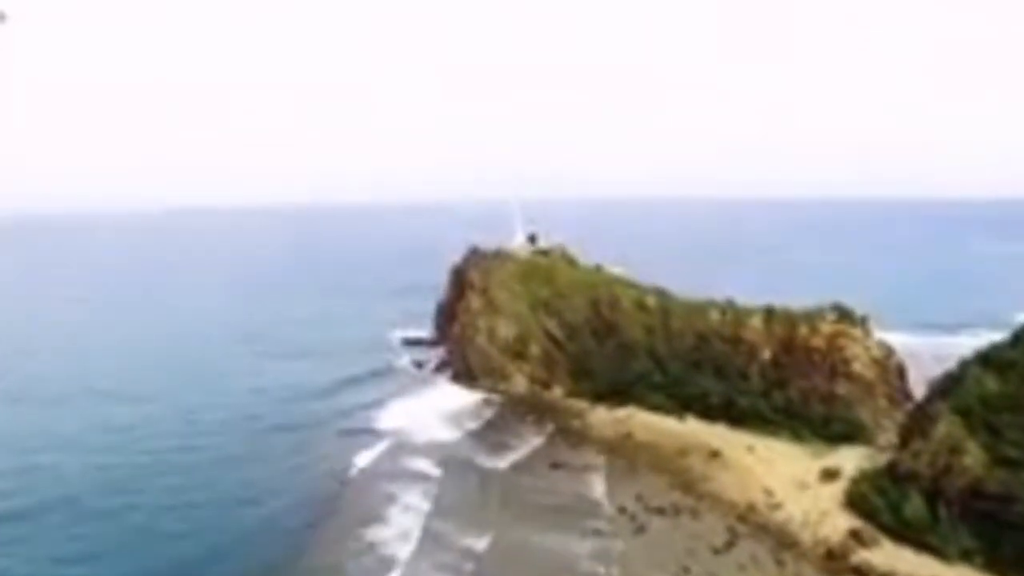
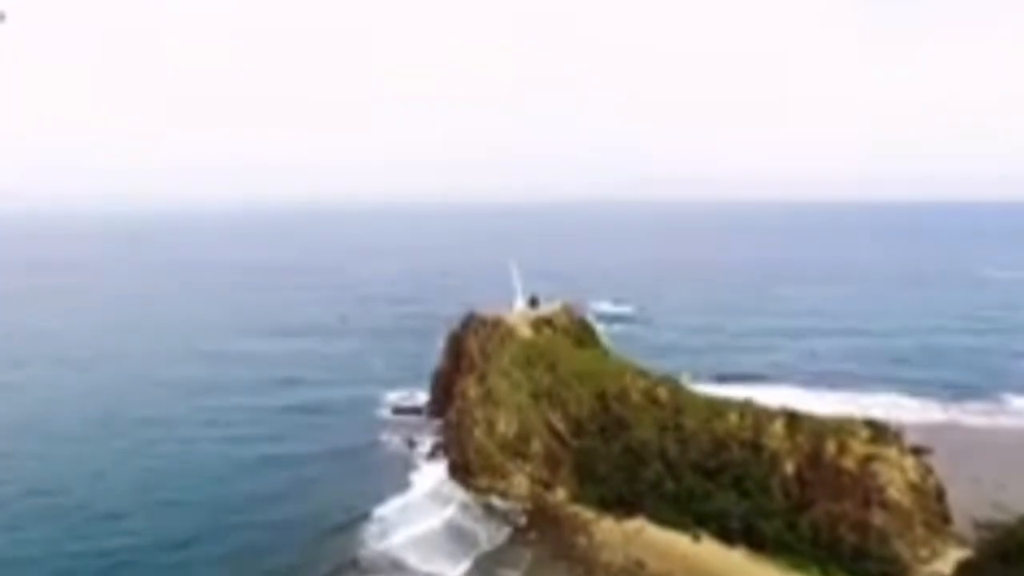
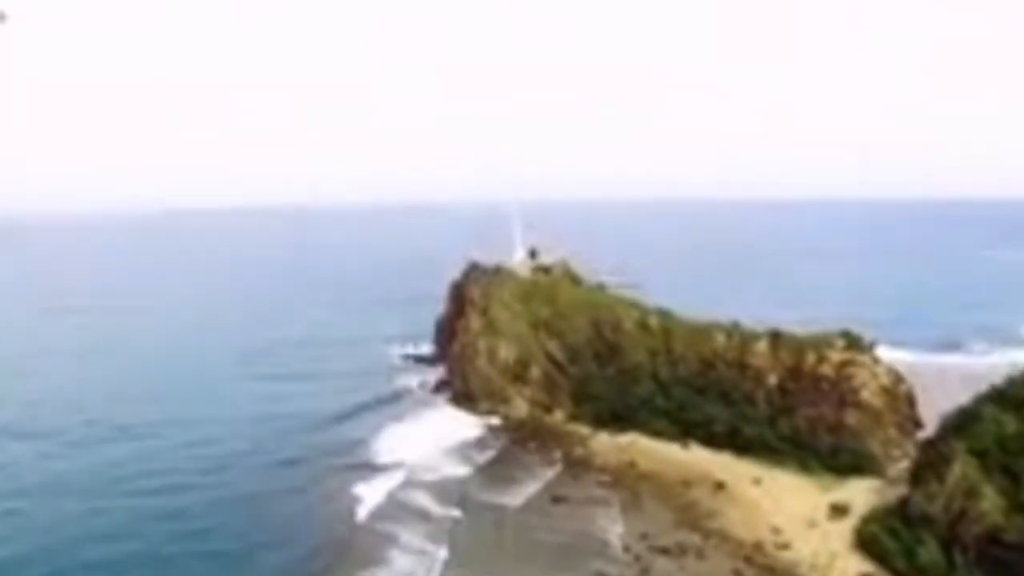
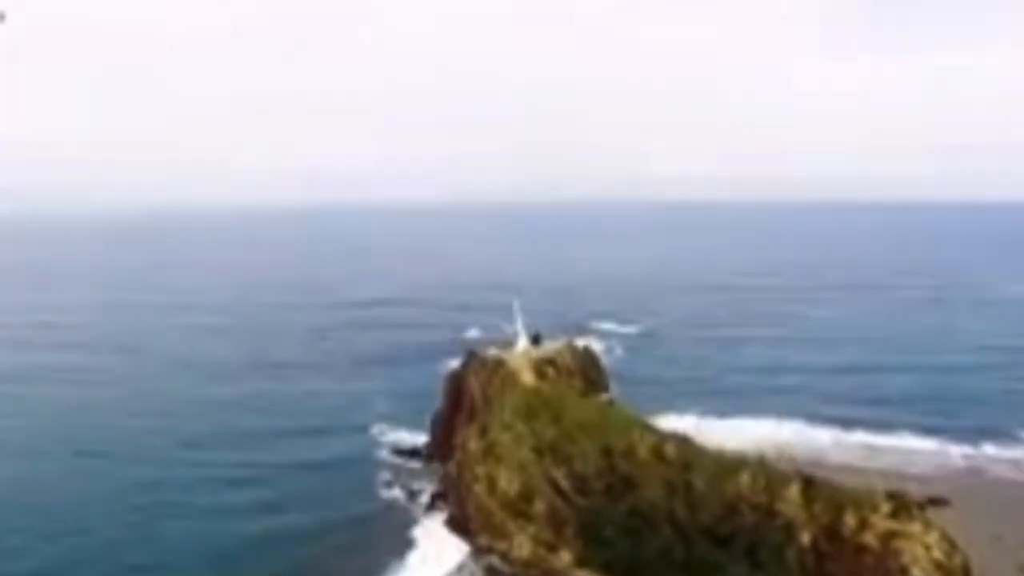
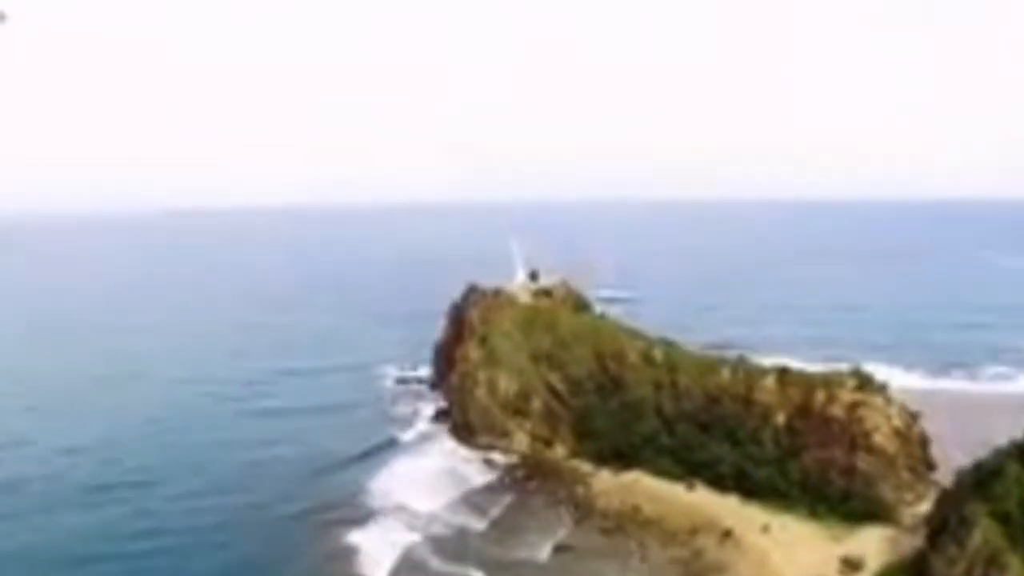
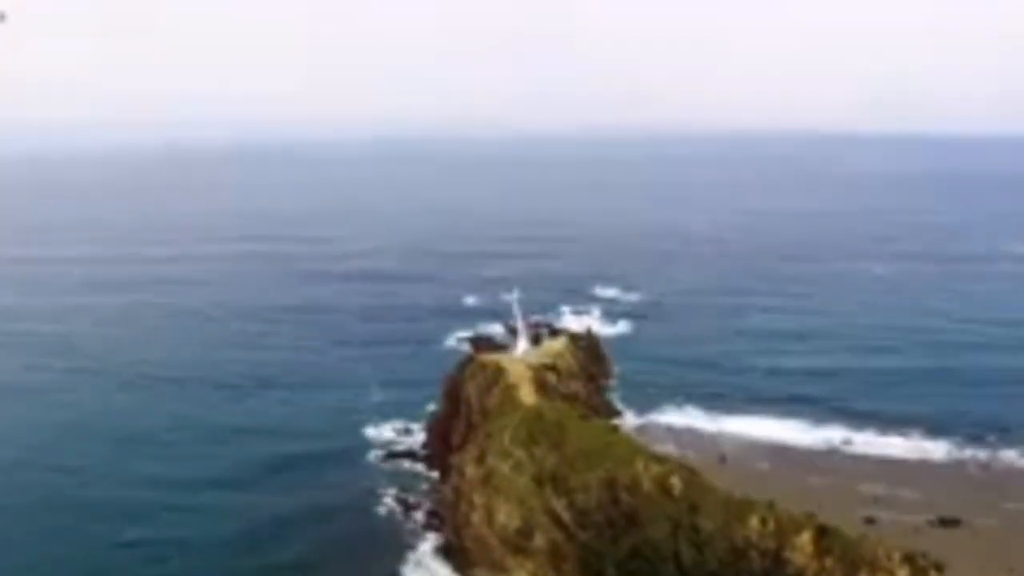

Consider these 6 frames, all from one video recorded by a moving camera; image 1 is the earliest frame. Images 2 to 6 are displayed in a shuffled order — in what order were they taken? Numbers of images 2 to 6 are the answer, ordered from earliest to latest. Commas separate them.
3, 5, 2, 4, 6
